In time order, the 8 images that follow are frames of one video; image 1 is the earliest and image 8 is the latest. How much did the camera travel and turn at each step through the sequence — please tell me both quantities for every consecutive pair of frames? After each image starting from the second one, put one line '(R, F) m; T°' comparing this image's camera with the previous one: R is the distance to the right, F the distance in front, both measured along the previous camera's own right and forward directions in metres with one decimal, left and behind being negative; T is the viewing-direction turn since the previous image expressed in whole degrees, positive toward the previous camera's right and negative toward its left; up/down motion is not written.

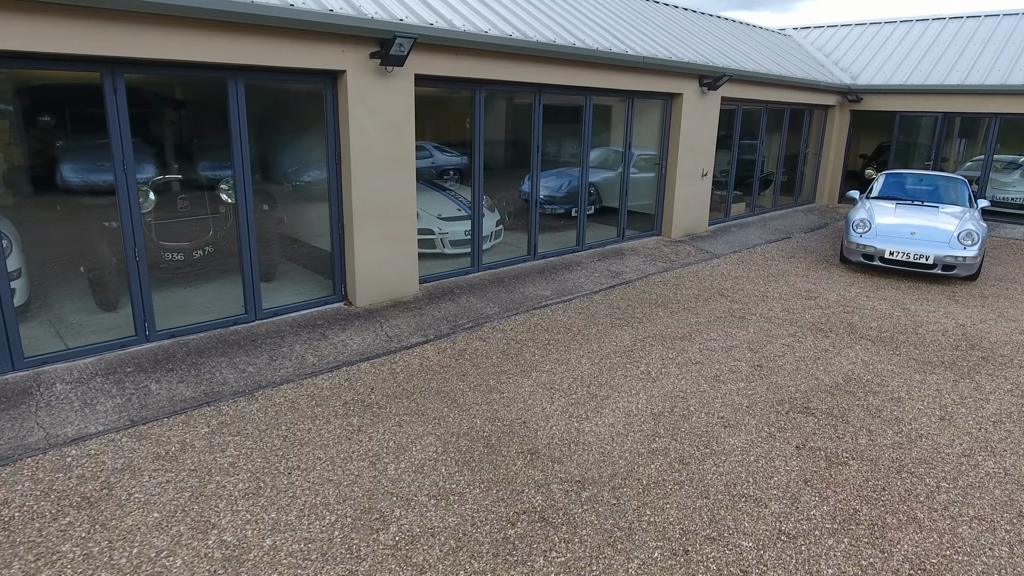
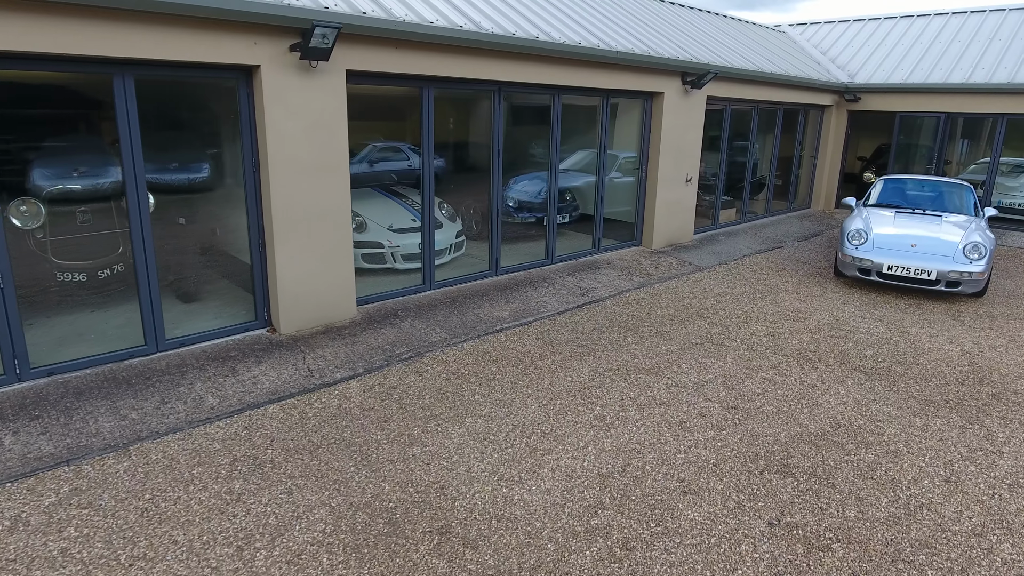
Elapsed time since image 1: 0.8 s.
(+0.3, +0.7) m; 0°
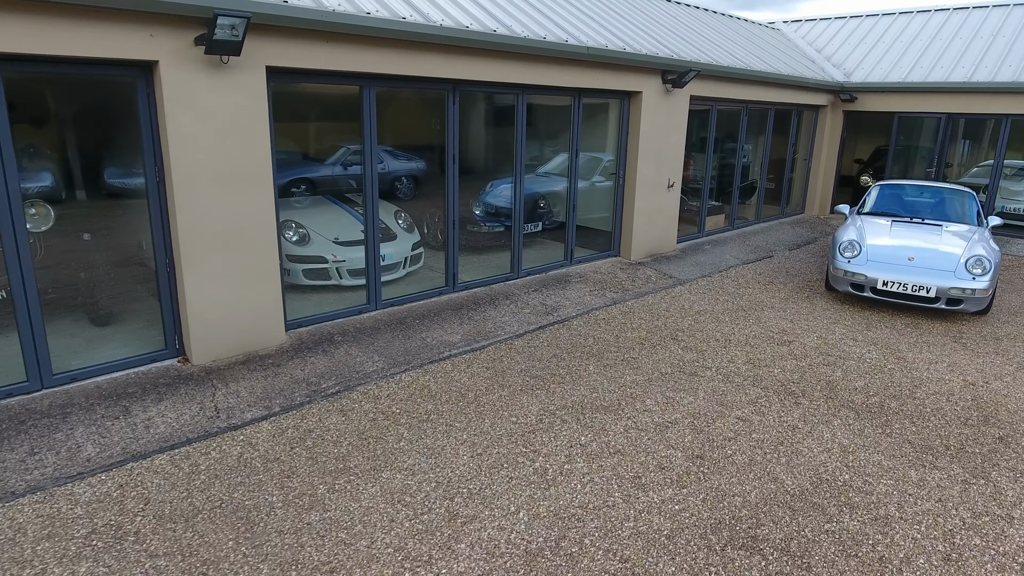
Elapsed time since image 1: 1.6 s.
(+0.3, +0.6) m; 0°
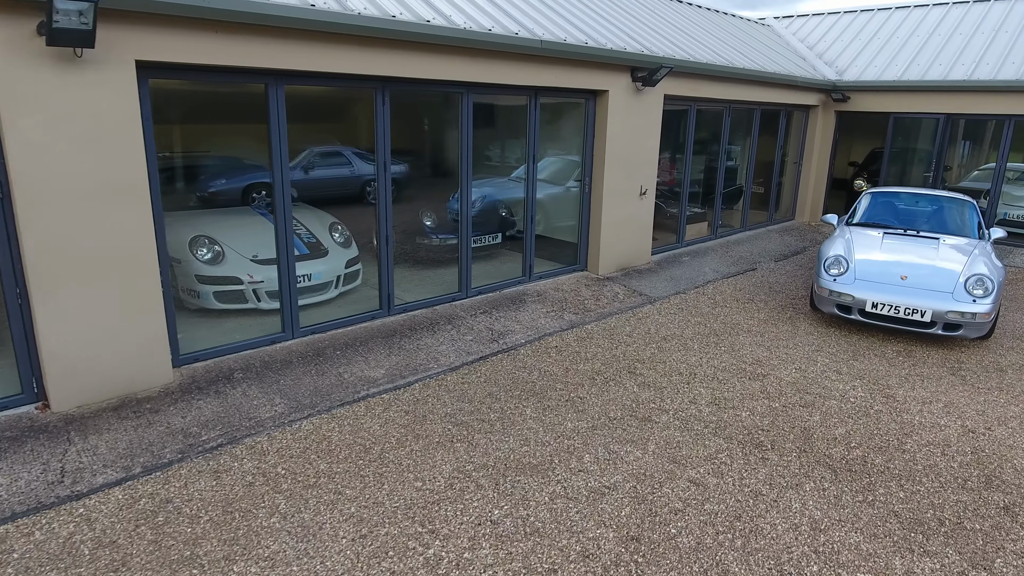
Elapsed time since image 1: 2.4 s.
(+0.4, +0.7) m; 0°
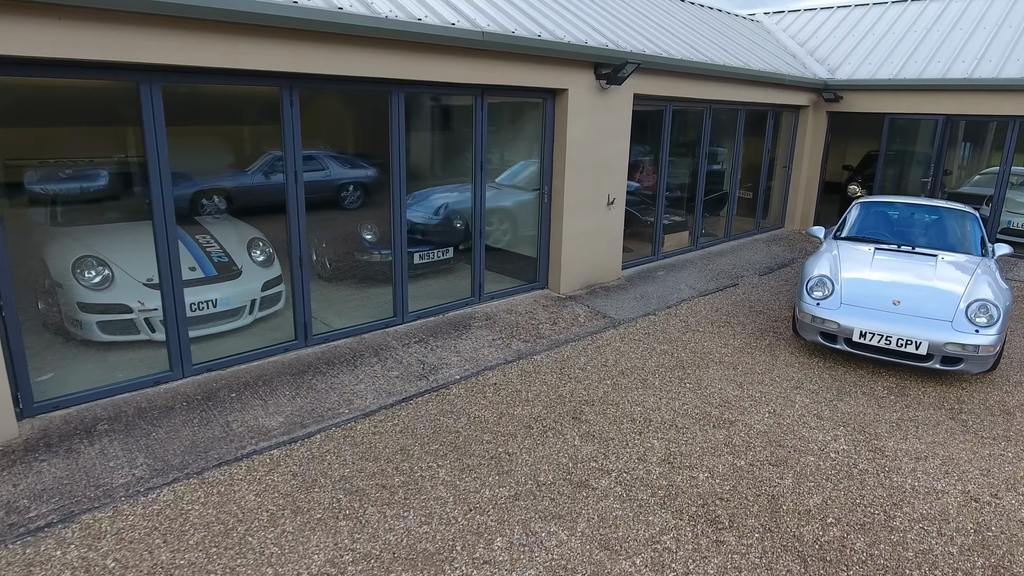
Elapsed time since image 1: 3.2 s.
(+0.4, +0.7) m; 0°
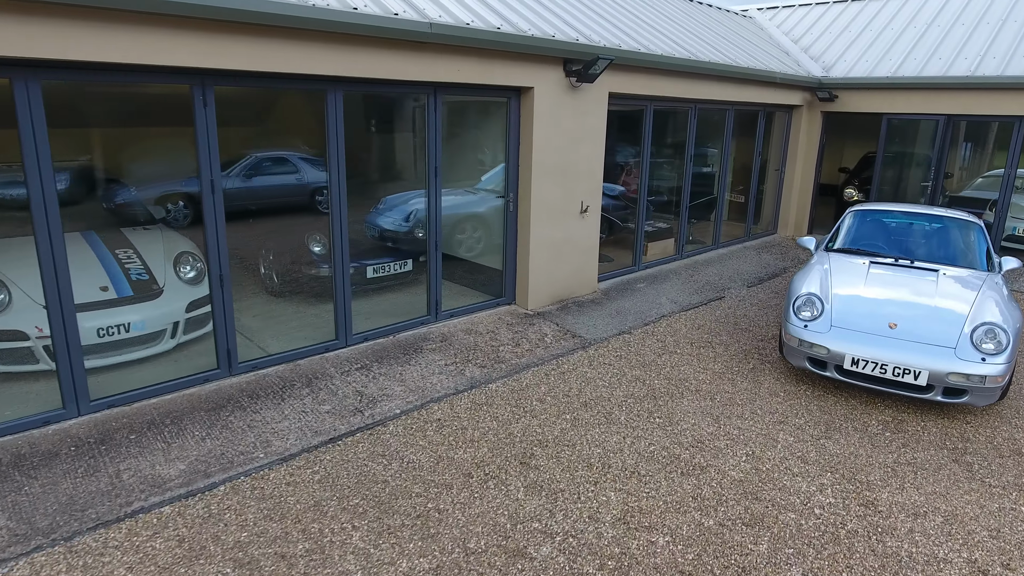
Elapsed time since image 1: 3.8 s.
(+0.3, +0.5) m; 0°
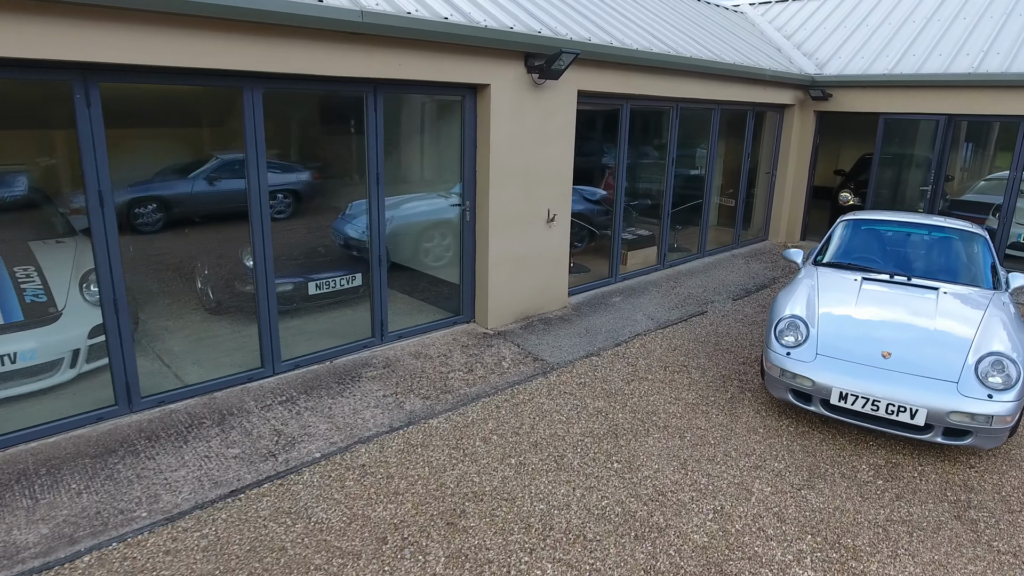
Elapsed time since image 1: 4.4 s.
(+0.3, +0.5) m; 0°
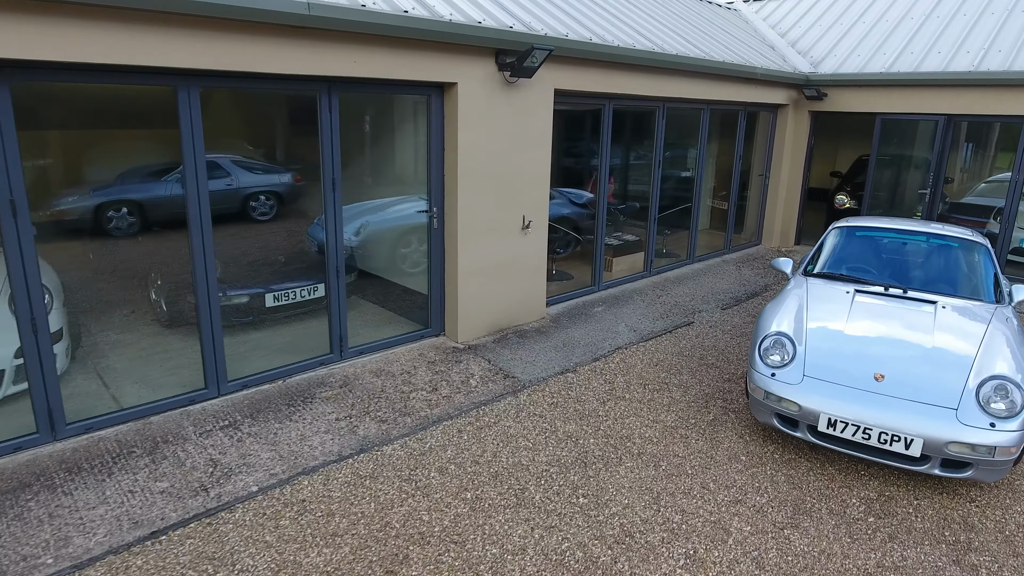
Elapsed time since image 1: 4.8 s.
(+0.2, +0.3) m; 0°
